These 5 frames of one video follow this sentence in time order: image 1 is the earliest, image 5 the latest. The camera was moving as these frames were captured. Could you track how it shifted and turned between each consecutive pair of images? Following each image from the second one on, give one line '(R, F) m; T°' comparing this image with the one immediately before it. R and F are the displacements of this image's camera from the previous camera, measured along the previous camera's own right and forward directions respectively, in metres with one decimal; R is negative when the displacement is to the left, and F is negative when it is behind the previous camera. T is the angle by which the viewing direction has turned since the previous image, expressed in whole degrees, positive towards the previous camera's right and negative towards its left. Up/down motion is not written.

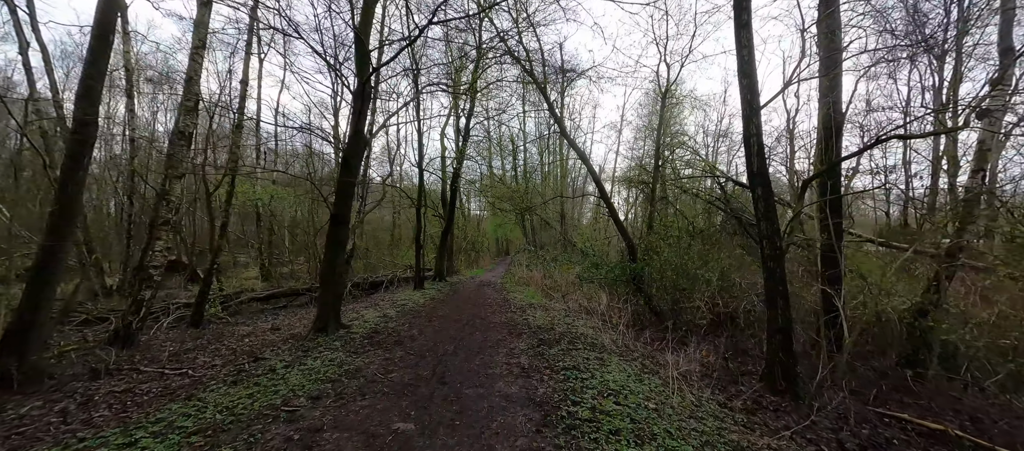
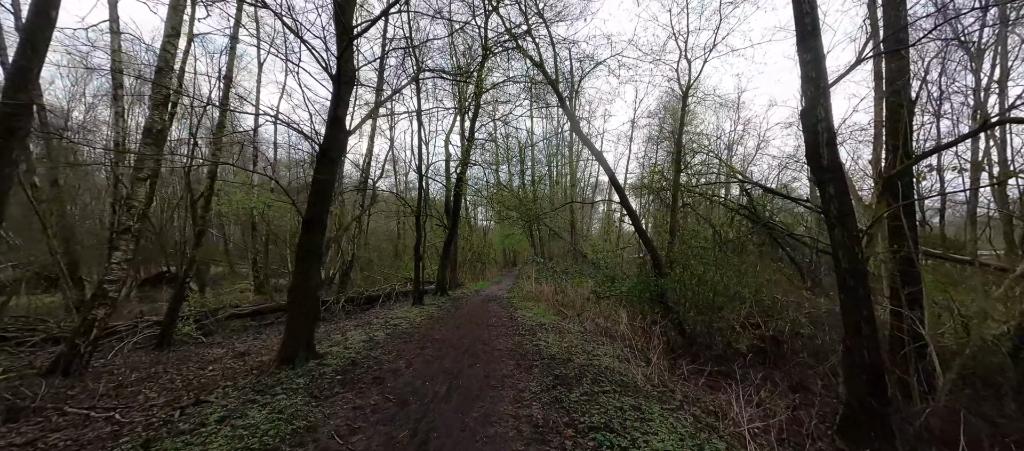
(0.0, +1.1) m; -1°
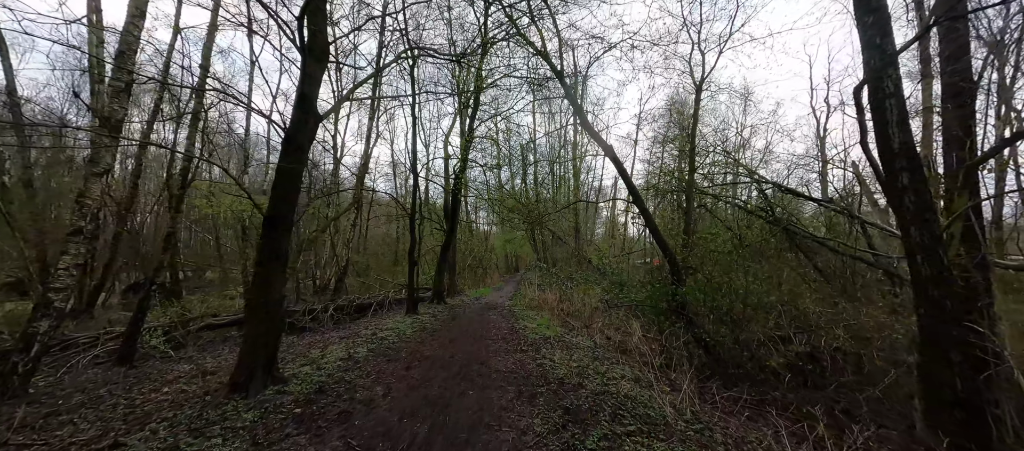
(0.0, +0.8) m; 0°
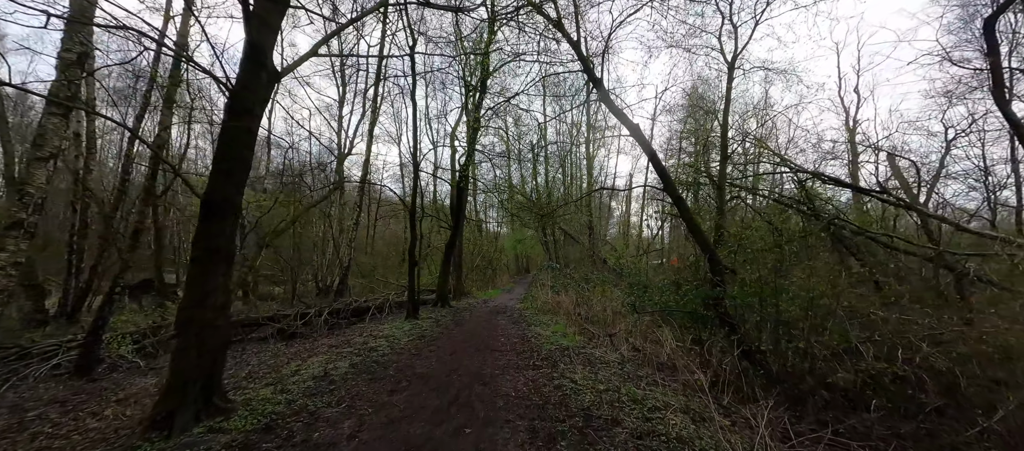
(0.0, +1.0) m; -2°
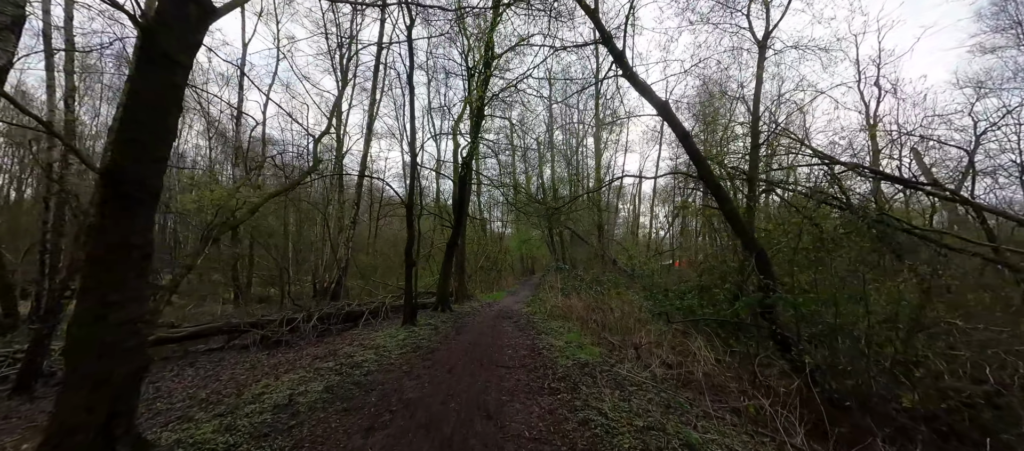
(-0.1, +0.9) m; -1°
